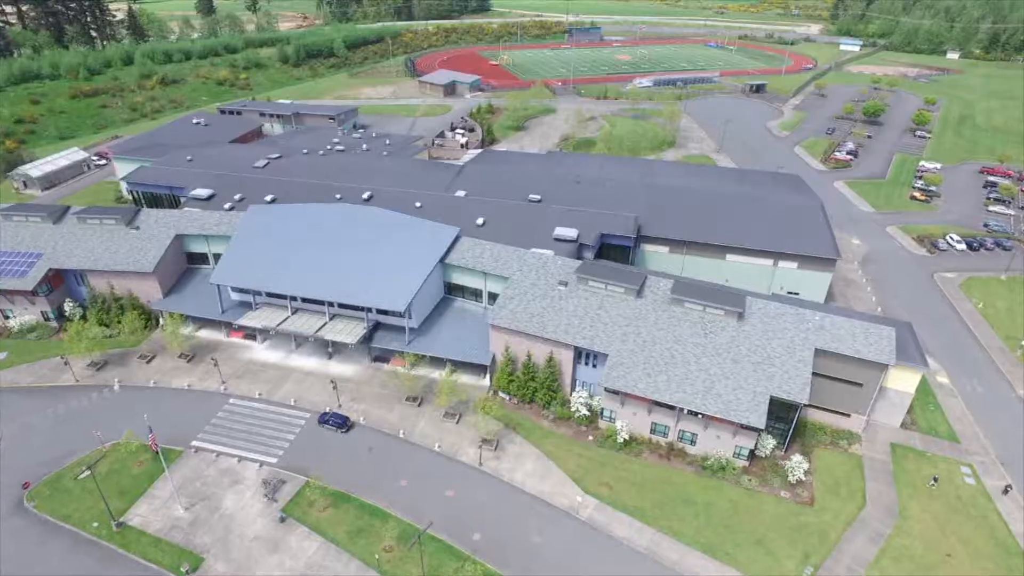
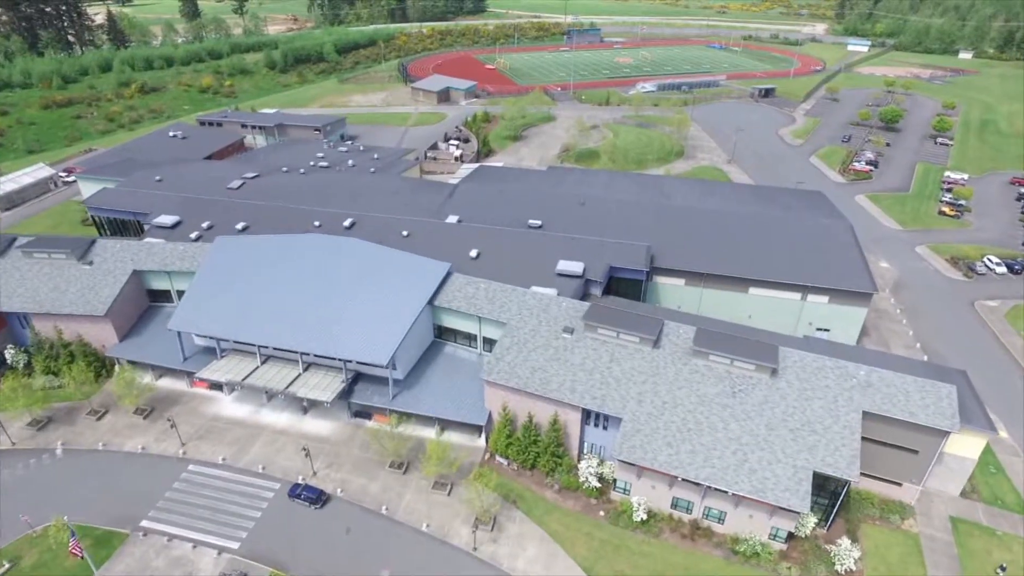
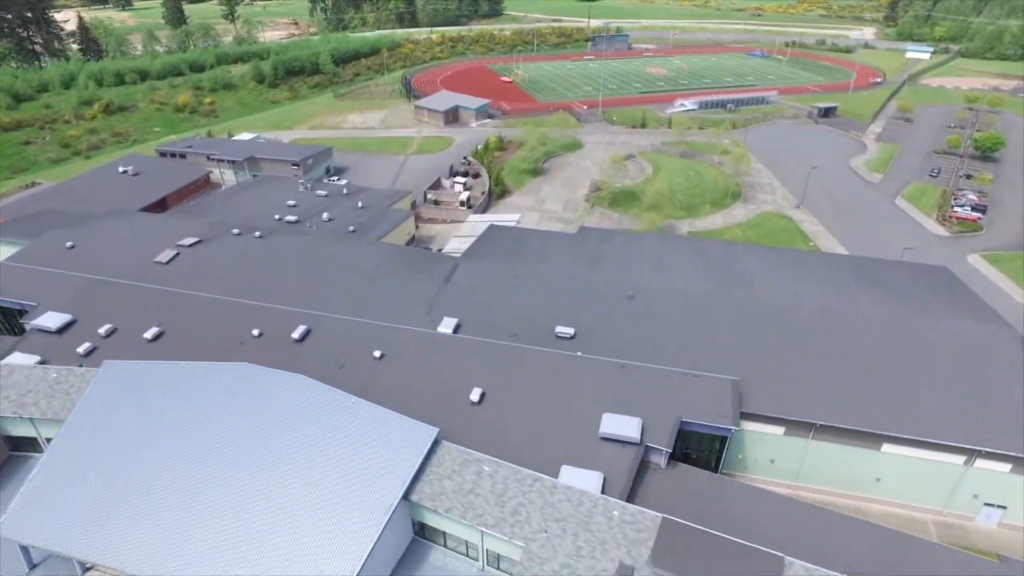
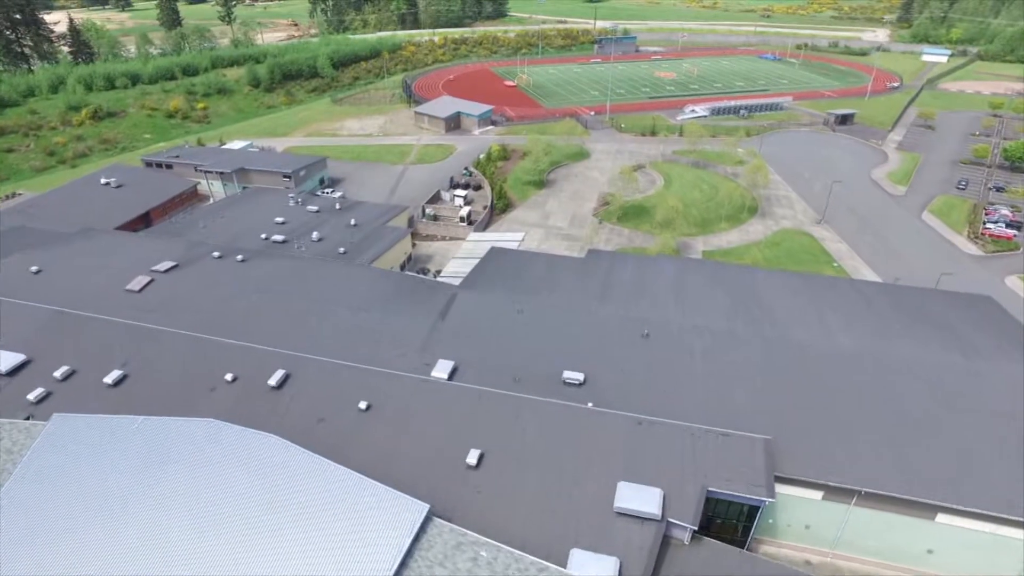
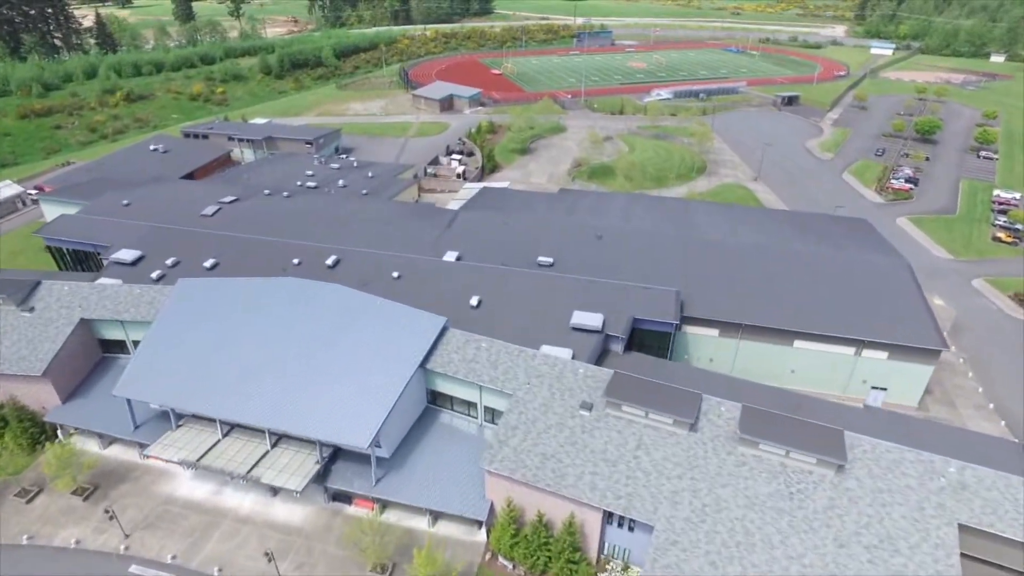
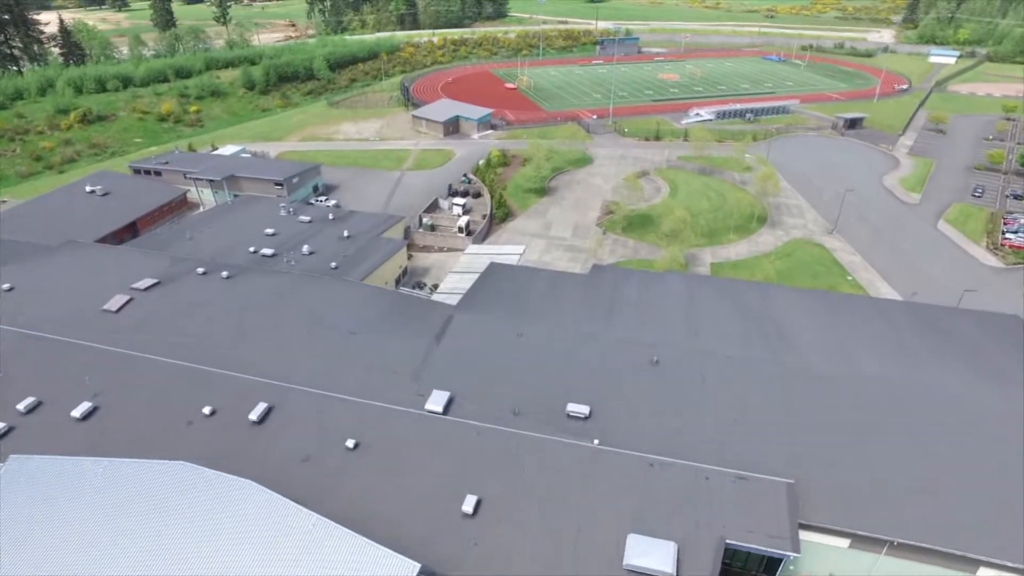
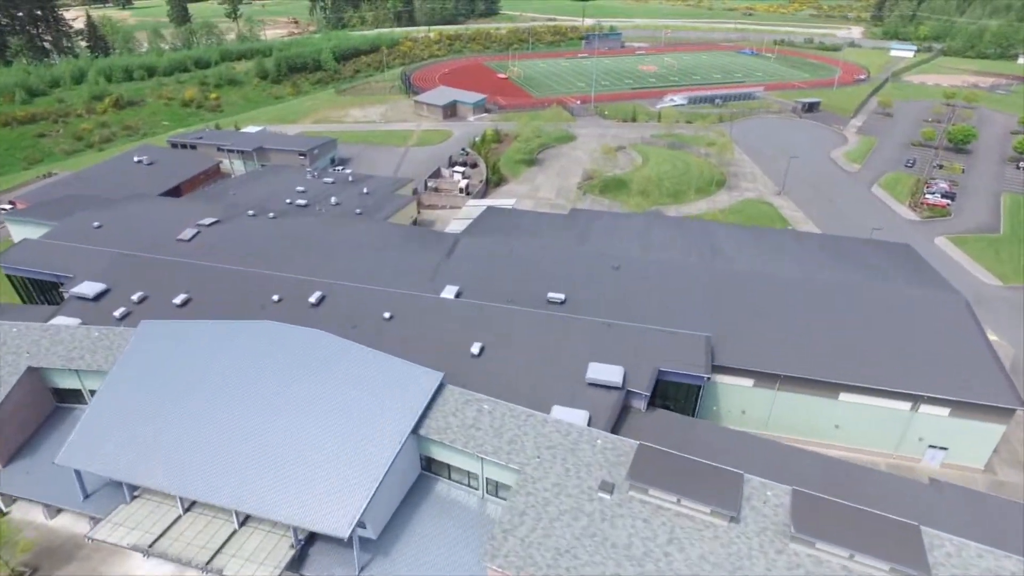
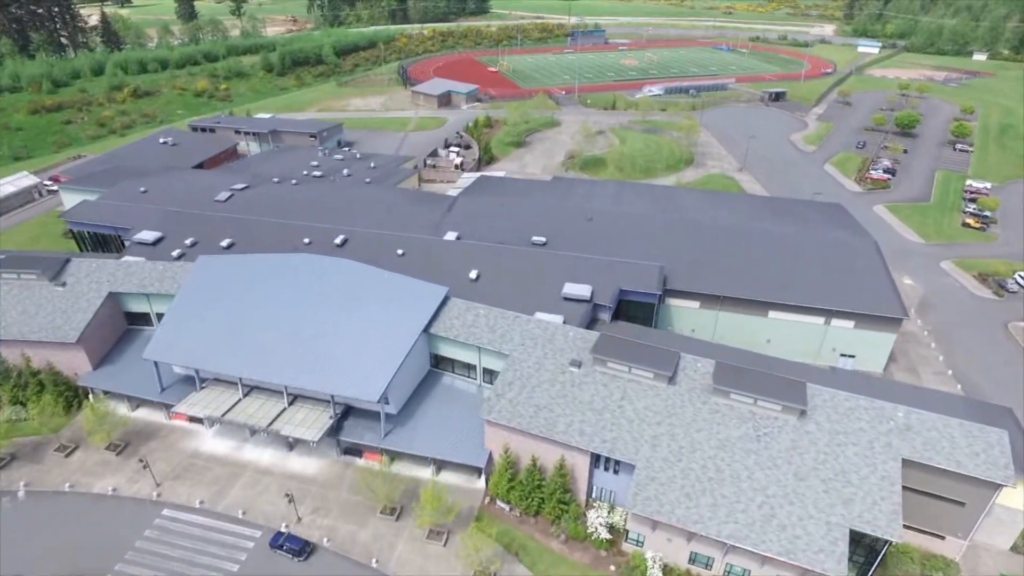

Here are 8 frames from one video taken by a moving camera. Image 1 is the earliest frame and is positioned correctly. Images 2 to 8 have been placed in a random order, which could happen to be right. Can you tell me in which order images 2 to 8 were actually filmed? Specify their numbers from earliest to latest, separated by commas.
2, 8, 5, 7, 3, 4, 6
